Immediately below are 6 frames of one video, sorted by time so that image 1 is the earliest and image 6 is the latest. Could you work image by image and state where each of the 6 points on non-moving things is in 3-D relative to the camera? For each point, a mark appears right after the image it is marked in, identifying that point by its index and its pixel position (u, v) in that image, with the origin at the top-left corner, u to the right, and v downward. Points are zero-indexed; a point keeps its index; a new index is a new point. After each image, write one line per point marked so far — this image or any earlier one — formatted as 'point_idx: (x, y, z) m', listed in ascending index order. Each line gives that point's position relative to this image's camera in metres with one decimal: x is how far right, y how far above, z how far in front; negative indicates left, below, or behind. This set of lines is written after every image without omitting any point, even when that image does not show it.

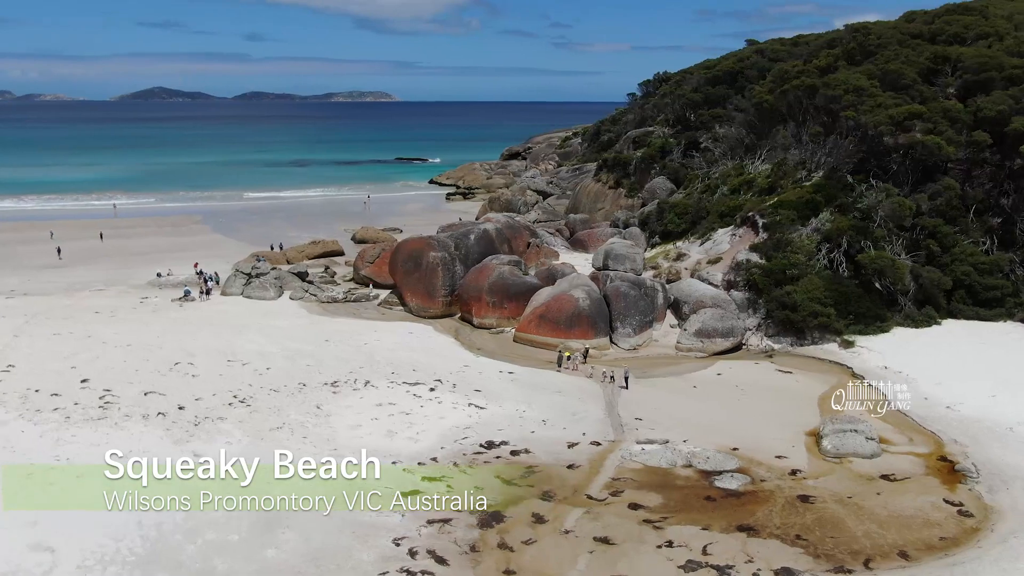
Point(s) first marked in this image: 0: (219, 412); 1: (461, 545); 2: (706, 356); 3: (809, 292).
0: (-3.5, -1.5, +14.8) m
1: (-0.4, -2.3, +11.1) m
2: (+2.6, -0.9, +17.0) m
3: (+4.1, -0.1, +17.3) m
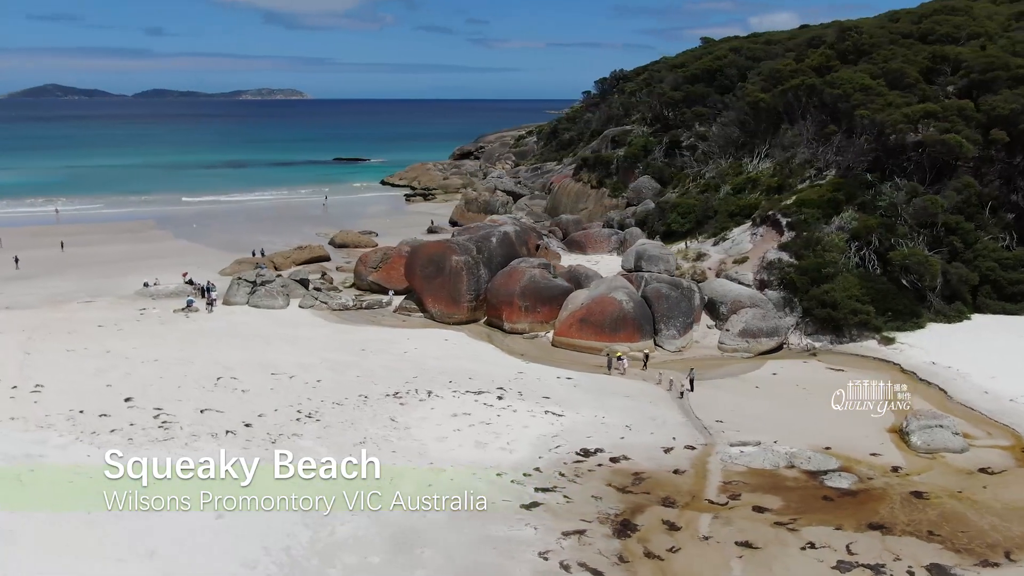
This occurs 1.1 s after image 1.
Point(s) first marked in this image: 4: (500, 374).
0: (-2.6, -1.6, +14.5) m
1: (+0.9, -2.4, +11.1) m
2: (+3.3, -0.9, +17.2) m
3: (+4.7, 0.0, +17.6) m
4: (-0.1, -1.1, +16.5) m
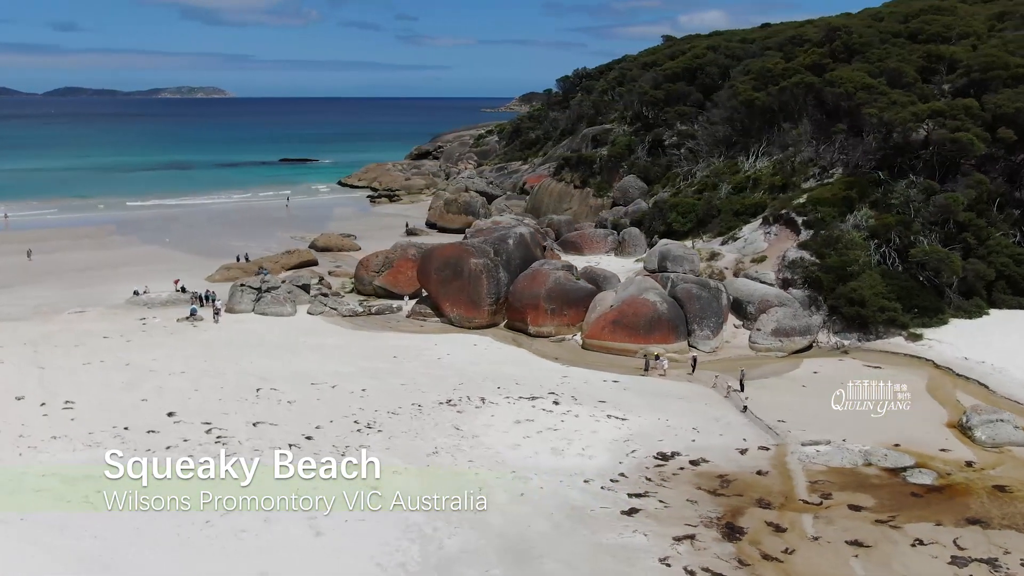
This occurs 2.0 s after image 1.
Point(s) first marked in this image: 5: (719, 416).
0: (-1.8, -1.7, +14.2) m
1: (+1.9, -2.4, +11.1) m
2: (+3.8, -0.9, +17.5) m
3: (+5.2, 0.0, +17.9) m
4: (+0.4, -1.2, +16.5) m
5: (+2.5, -1.5, +14.9) m
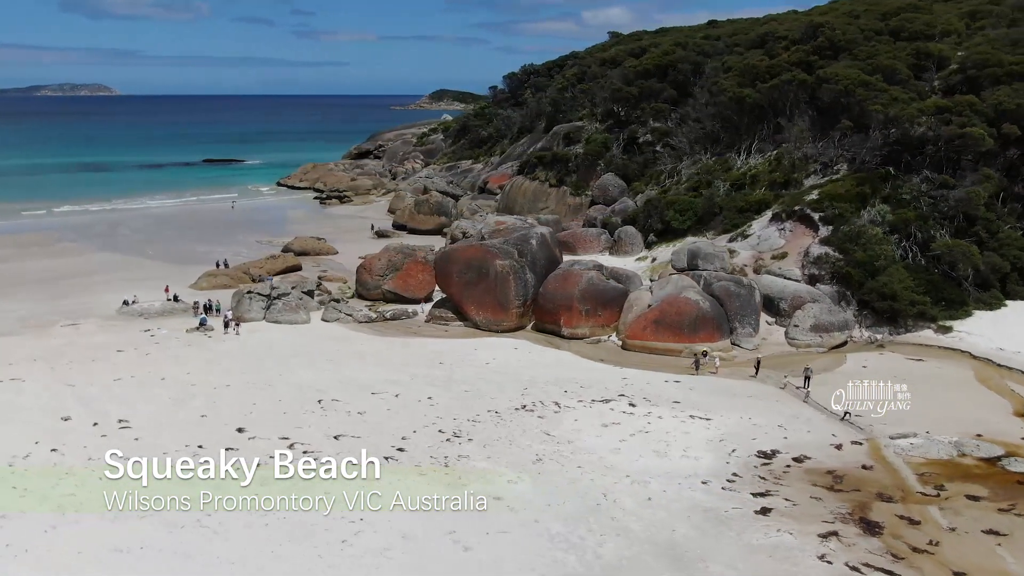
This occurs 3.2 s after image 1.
0: (-0.7, -1.8, +14.0) m
1: (+3.3, -2.4, +11.3) m
2: (+4.5, -0.9, +17.8) m
3: (+5.8, +0.1, +18.5) m
4: (+1.2, -1.2, +16.5) m
5: (+3.5, -1.5, +15.1) m
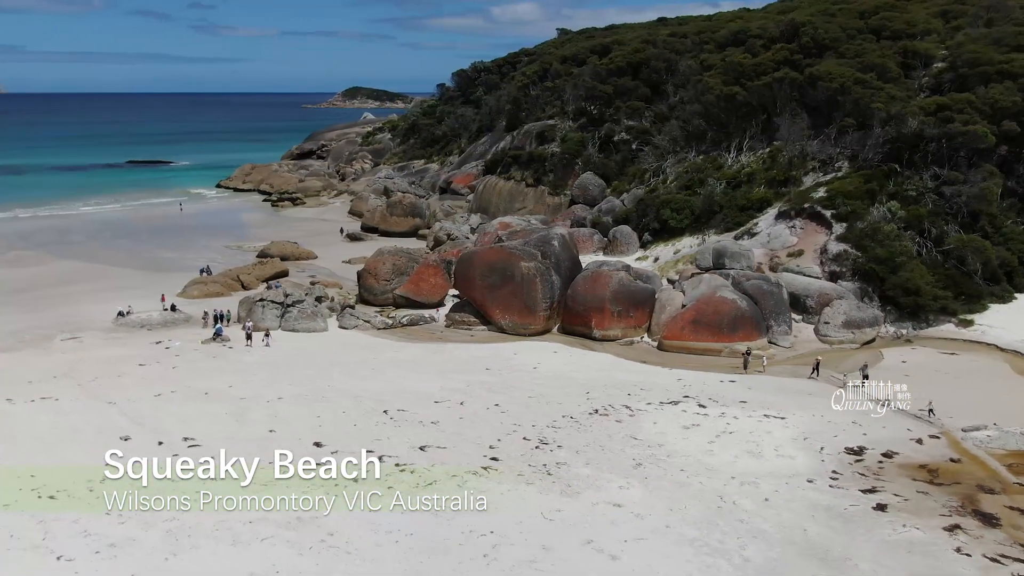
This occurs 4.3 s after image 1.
0: (+0.4, -1.9, +13.9) m
1: (+4.7, -2.4, +11.7) m
2: (+5.1, -0.8, +18.3) m
3: (+6.2, +0.2, +19.0) m
4: (+2.0, -1.2, +16.6) m
5: (+4.4, -1.5, +15.4) m
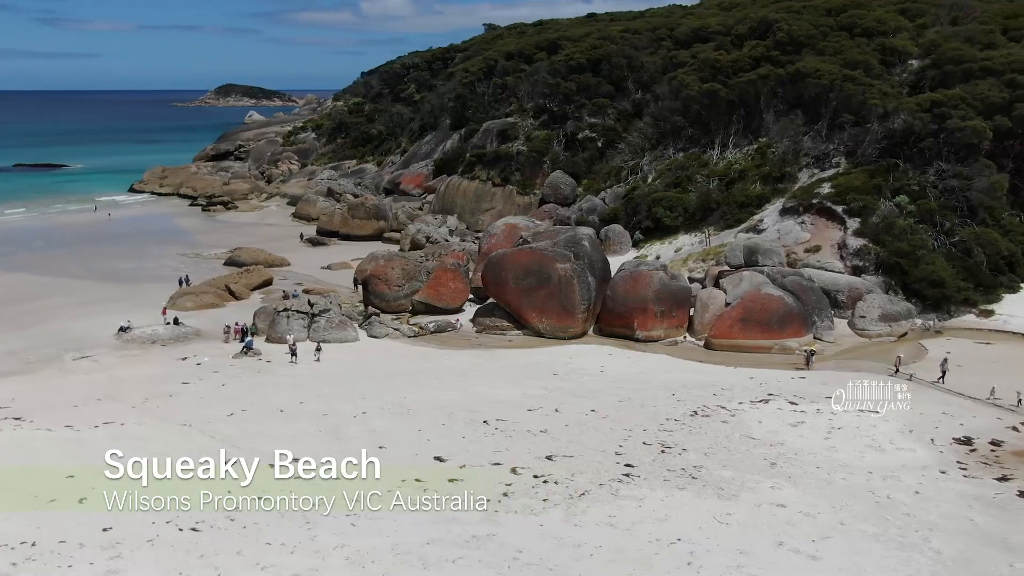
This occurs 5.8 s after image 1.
0: (+1.8, -1.9, +13.9) m
1: (+6.4, -2.3, +12.3) m
2: (+5.8, -0.7, +18.9) m
3: (+6.8, +0.3, +19.8) m
4: (+3.0, -1.2, +16.7) m
5: (+5.5, -1.4, +16.0) m
